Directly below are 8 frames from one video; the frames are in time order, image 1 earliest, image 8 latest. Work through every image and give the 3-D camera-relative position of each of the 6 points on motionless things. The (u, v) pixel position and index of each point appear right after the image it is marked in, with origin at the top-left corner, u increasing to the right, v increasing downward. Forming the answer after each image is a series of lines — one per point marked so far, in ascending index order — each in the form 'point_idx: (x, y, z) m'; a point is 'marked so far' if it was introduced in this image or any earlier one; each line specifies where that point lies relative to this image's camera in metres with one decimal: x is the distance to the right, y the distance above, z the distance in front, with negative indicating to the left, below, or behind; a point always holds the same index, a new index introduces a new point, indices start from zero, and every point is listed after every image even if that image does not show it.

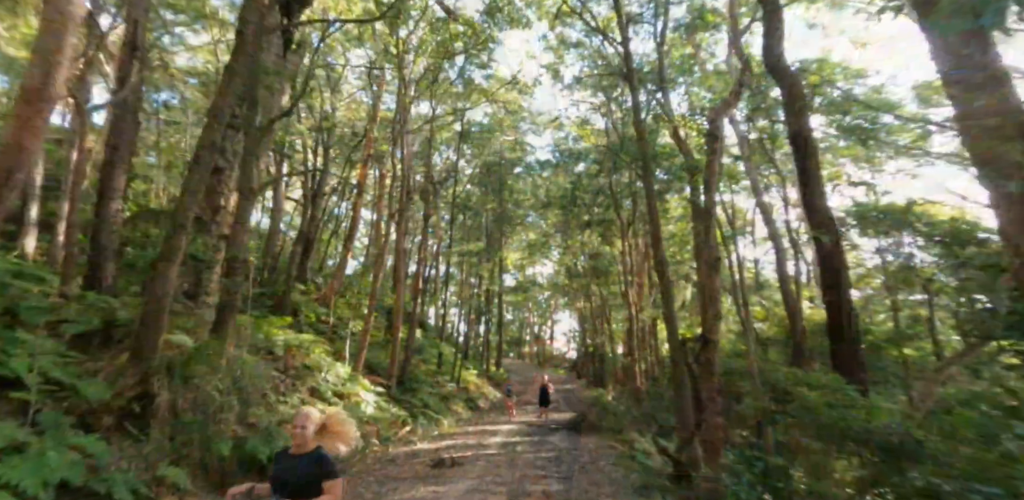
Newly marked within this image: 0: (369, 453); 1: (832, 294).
0: (-3.0, -4.3, +10.9) m
1: (+5.0, -0.7, +8.2) m
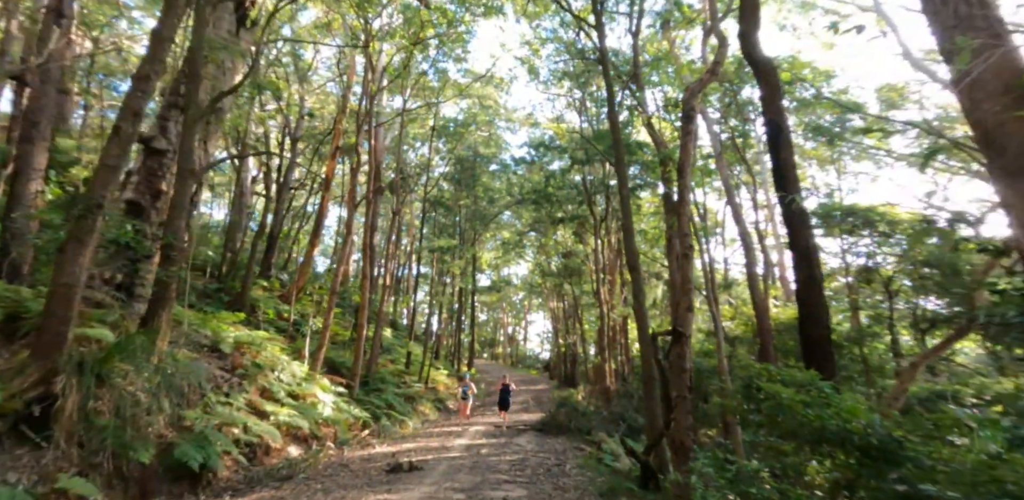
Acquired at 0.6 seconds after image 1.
0: (-3.8, -4.2, +10.2) m
1: (+4.4, -0.6, +7.9) m
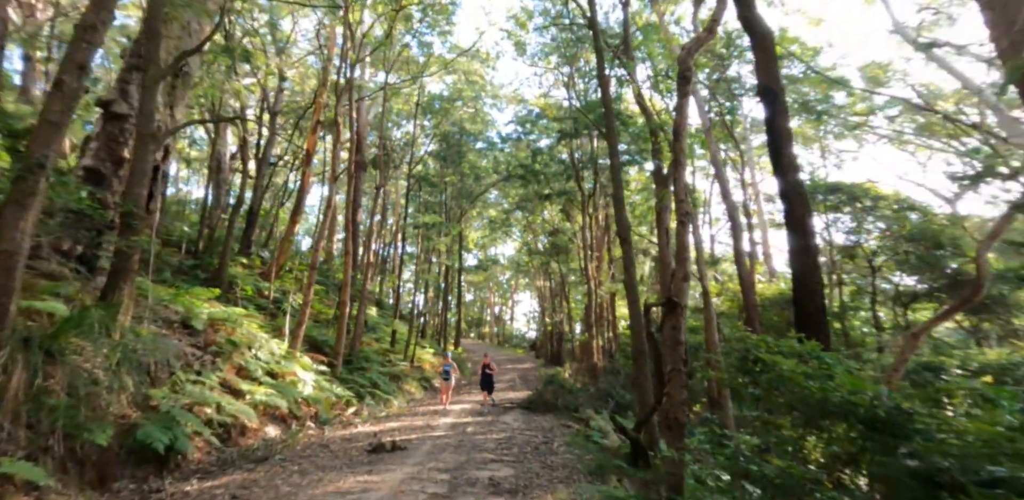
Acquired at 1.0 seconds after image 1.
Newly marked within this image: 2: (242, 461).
0: (-4.1, -3.6, +9.8) m
1: (+4.2, -0.2, +7.6) m
2: (-4.3, -3.3, +8.0) m
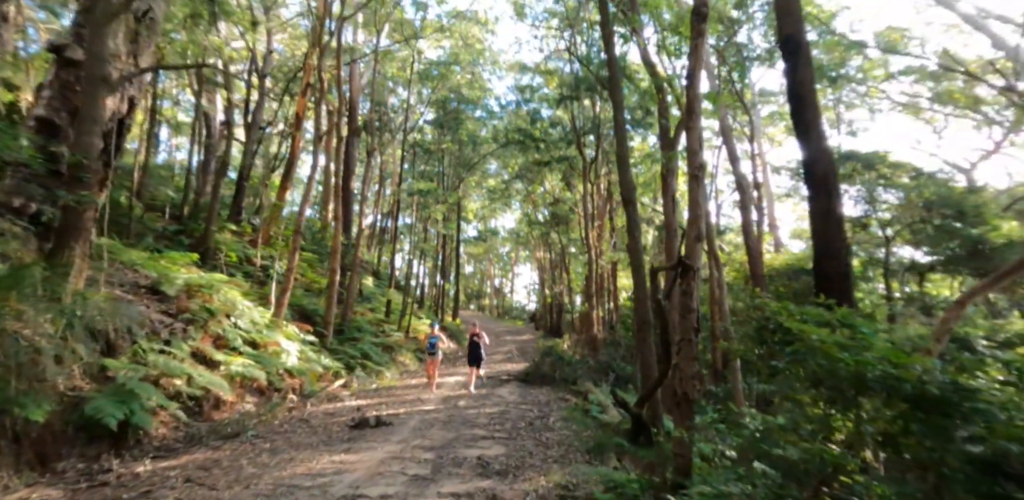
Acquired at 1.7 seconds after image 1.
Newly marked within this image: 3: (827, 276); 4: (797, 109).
0: (-4.2, -2.9, +9.2) m
1: (+4.1, +0.4, +6.8) m
2: (-4.4, -2.7, +7.4) m
3: (+4.0, -0.3, +6.6) m
4: (+4.1, +2.0, +7.3) m
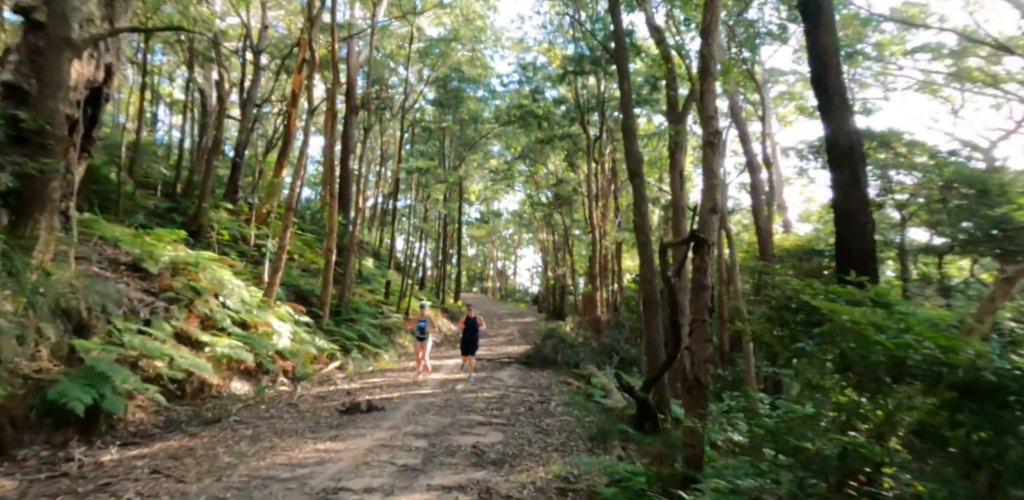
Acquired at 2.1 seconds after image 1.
0: (-4.2, -2.5, +8.8) m
1: (+4.1, +0.7, +6.3) m
2: (-4.4, -2.4, +7.0) m
3: (+4.0, 0.0, +6.0) m
4: (+4.1, +2.4, +6.7) m
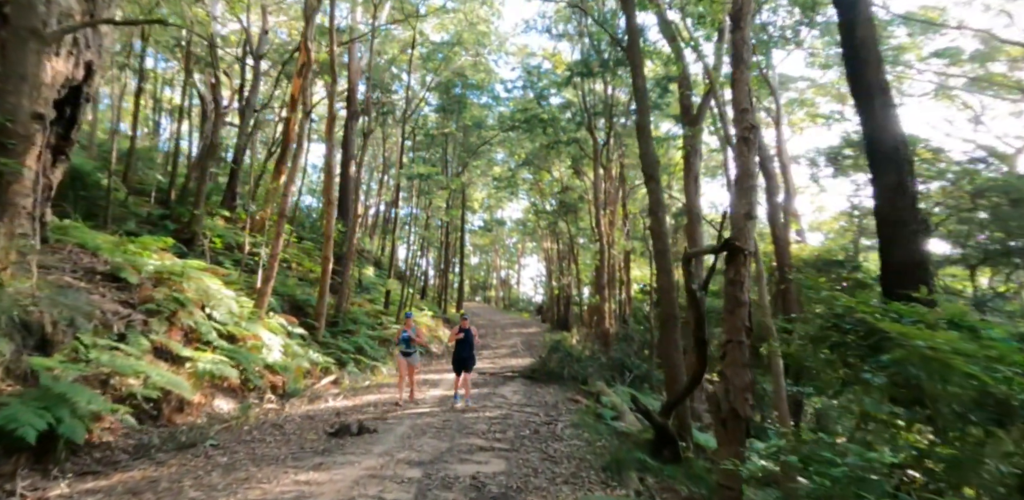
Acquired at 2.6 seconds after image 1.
0: (-4.1, -2.6, +8.2) m
1: (+4.1, +0.6, +5.6) m
2: (-4.4, -2.5, +6.4) m
3: (+4.1, -0.1, +5.4) m
4: (+4.1, +2.2, +6.1) m
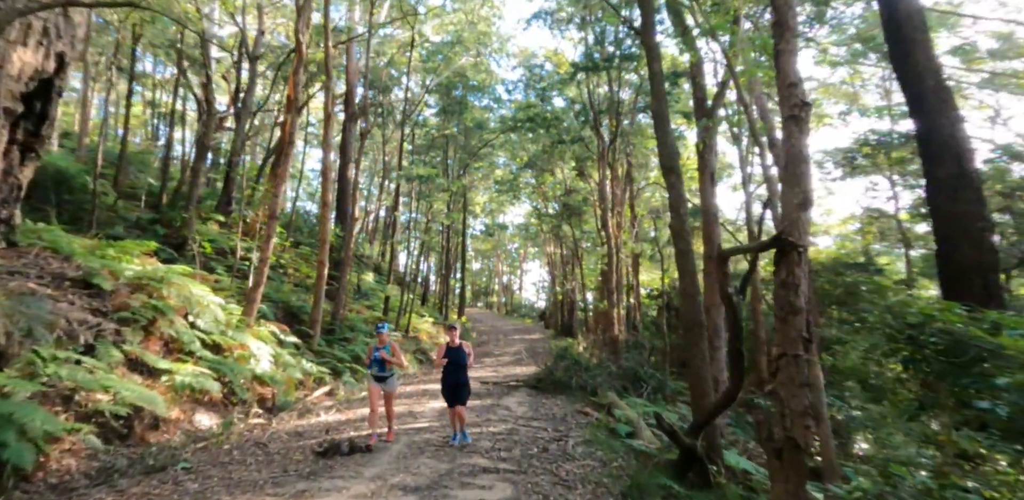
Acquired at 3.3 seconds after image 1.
0: (-4.0, -2.7, +7.5) m
1: (+4.2, +0.6, +5.0) m
2: (-4.3, -2.5, +5.7) m
3: (+4.1, -0.1, +4.7) m
4: (+4.2, +2.3, +5.4) m
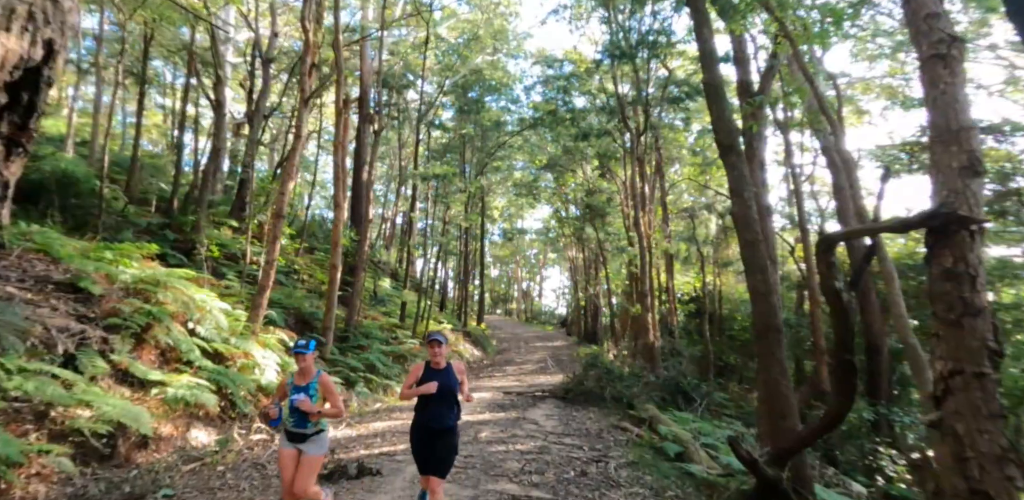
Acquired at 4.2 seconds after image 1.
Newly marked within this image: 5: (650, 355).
0: (-3.6, -2.7, +6.7) m
1: (+4.5, +0.8, +3.9) m
2: (-3.9, -2.4, +4.9) m
3: (+4.4, +0.1, +3.7) m
4: (+4.5, +2.4, +4.4) m
5: (+3.9, -3.0, +15.0) m
